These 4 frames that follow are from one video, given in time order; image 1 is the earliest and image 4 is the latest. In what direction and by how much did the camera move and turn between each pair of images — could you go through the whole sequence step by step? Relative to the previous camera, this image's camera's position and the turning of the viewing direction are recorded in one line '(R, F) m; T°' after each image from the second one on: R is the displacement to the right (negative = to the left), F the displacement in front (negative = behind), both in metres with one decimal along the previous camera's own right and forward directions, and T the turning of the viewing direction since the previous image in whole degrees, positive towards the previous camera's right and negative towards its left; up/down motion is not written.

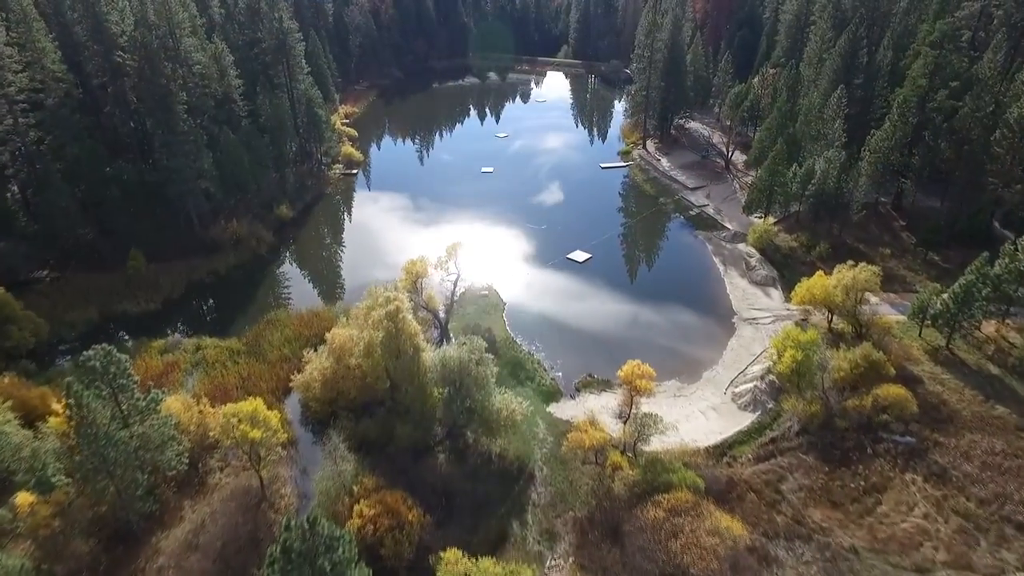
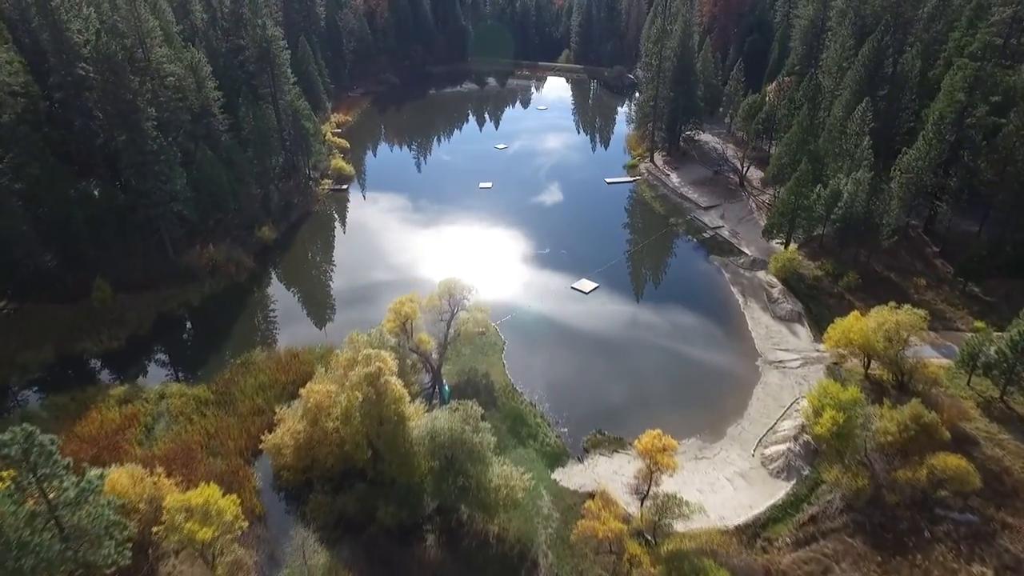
(0.0, +3.9) m; 0°
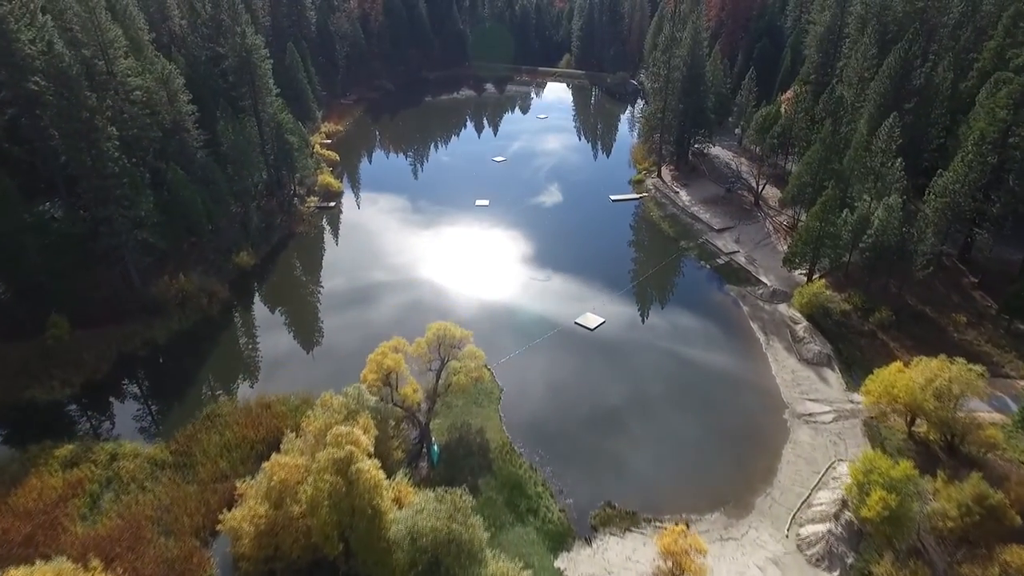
(+0.1, +3.9) m; 0°
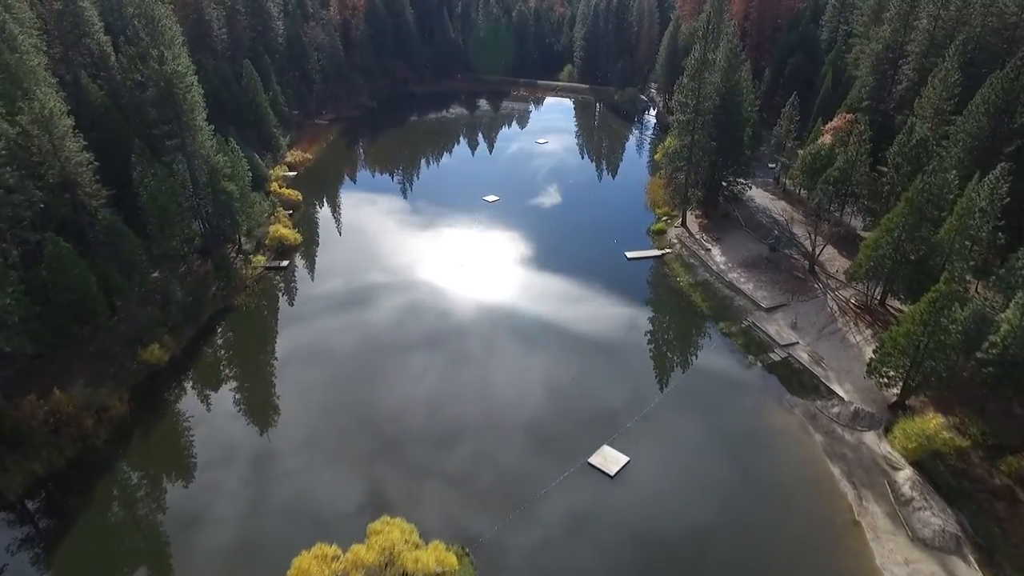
(+0.3, +11.0) m; 0°
